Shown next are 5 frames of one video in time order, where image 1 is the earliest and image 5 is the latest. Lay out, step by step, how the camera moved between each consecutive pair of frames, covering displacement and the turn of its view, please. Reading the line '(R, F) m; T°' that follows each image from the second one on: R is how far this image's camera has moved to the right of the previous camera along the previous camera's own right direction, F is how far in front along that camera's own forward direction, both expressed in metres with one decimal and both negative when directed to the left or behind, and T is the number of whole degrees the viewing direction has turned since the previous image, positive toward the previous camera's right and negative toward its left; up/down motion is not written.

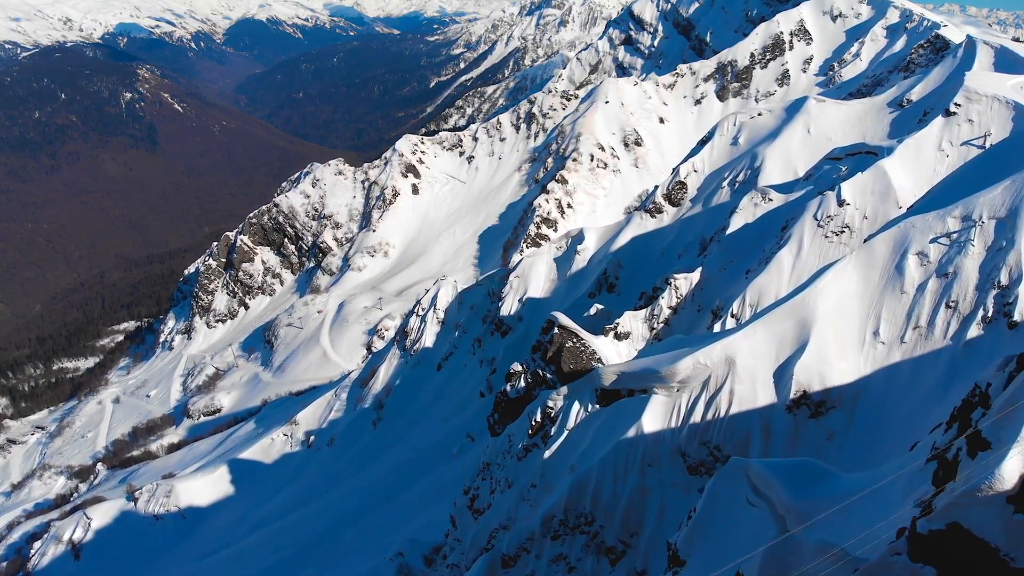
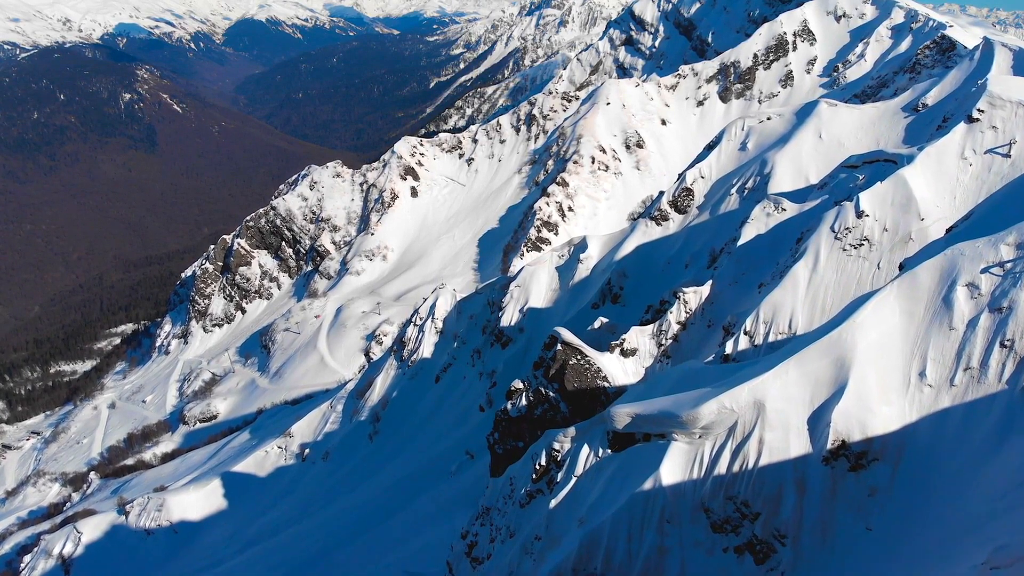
(-0.1, +2.1) m; 0°
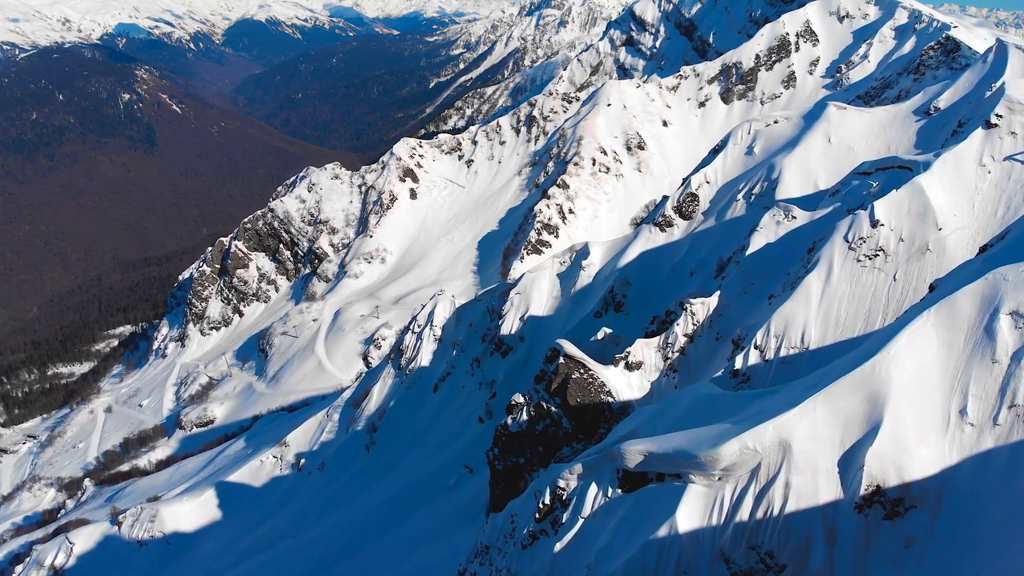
(-0.1, +1.6) m; 0°
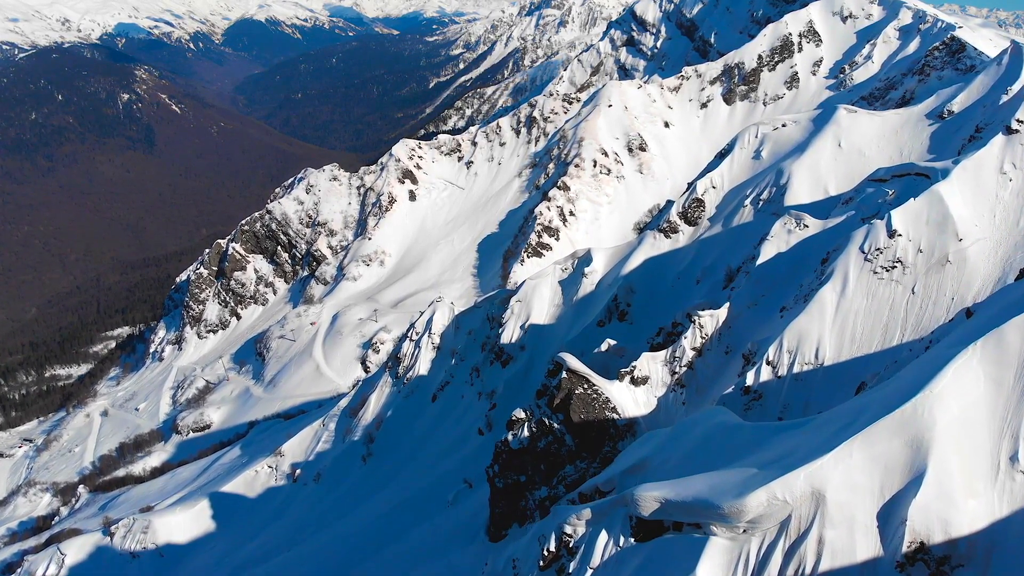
(-0.1, +1.7) m; 0°
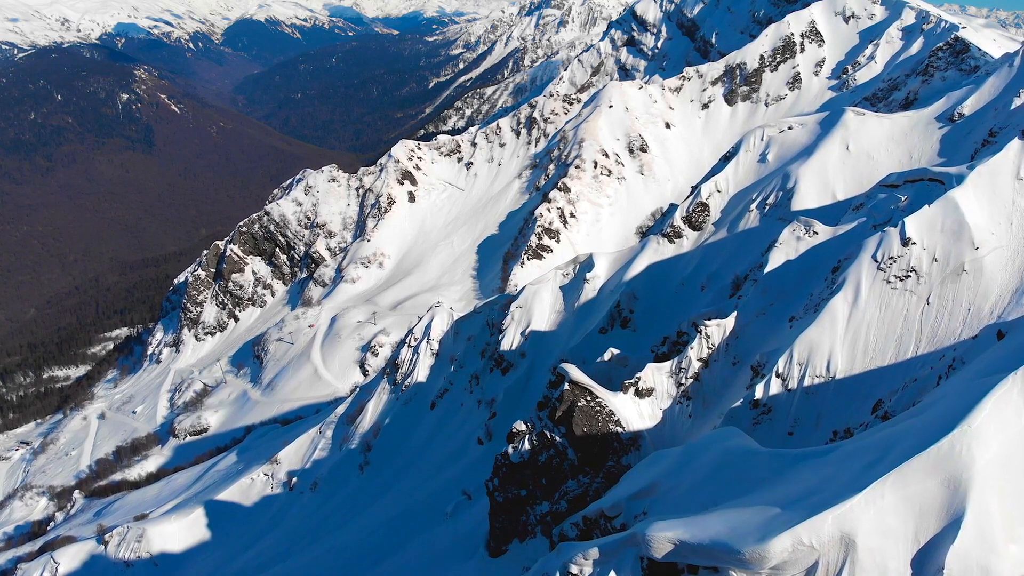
(0.0, +1.2) m; 0°
